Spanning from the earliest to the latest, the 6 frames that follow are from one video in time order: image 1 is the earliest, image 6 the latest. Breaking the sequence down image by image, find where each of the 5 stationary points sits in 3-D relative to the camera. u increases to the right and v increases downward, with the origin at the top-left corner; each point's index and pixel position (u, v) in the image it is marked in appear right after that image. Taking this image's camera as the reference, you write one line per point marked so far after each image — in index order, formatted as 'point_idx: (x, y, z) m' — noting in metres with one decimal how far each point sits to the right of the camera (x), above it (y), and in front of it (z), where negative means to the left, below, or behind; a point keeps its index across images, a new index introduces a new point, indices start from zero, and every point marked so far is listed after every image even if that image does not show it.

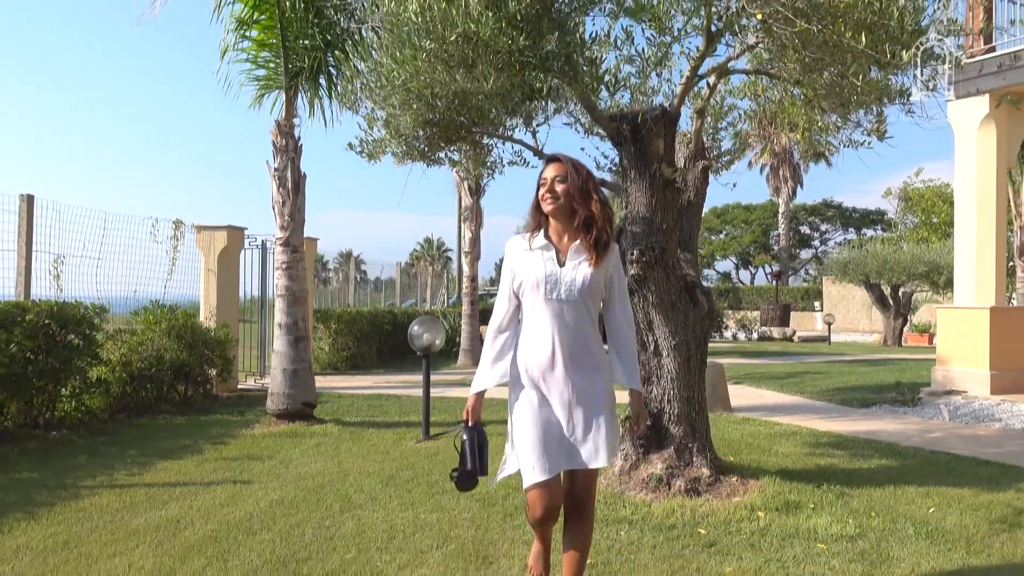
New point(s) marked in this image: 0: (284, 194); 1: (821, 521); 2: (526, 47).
0: (-2.5, +1.0, +8.5) m
1: (+1.9, -1.4, +4.7) m
2: (+0.1, +1.2, +4.4) m
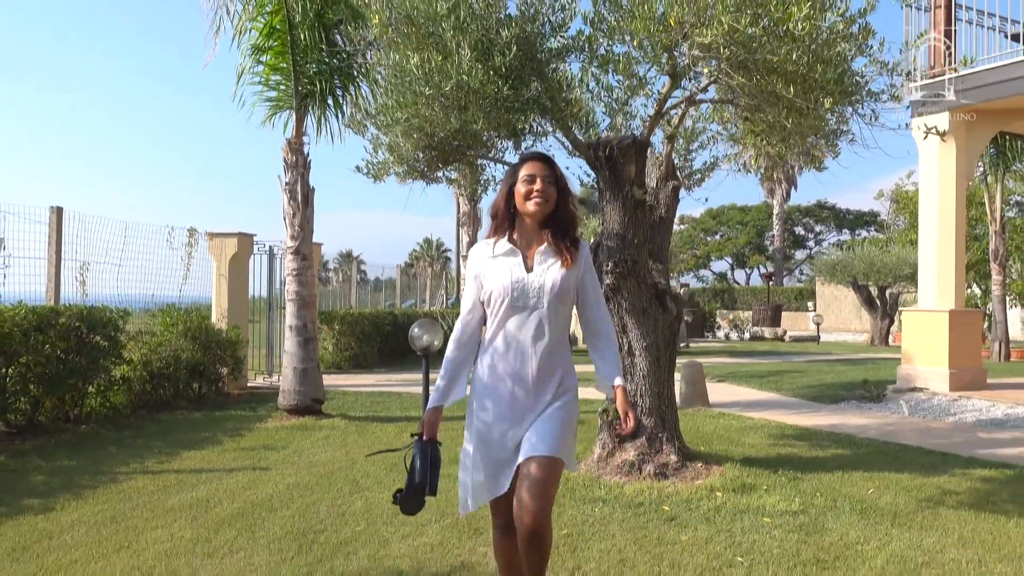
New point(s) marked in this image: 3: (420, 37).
0: (-2.6, +1.0, +9.1) m
1: (+1.8, -1.5, +5.4) m
2: (0.0, +1.2, +5.0) m
3: (-0.6, +1.6, +5.2) m
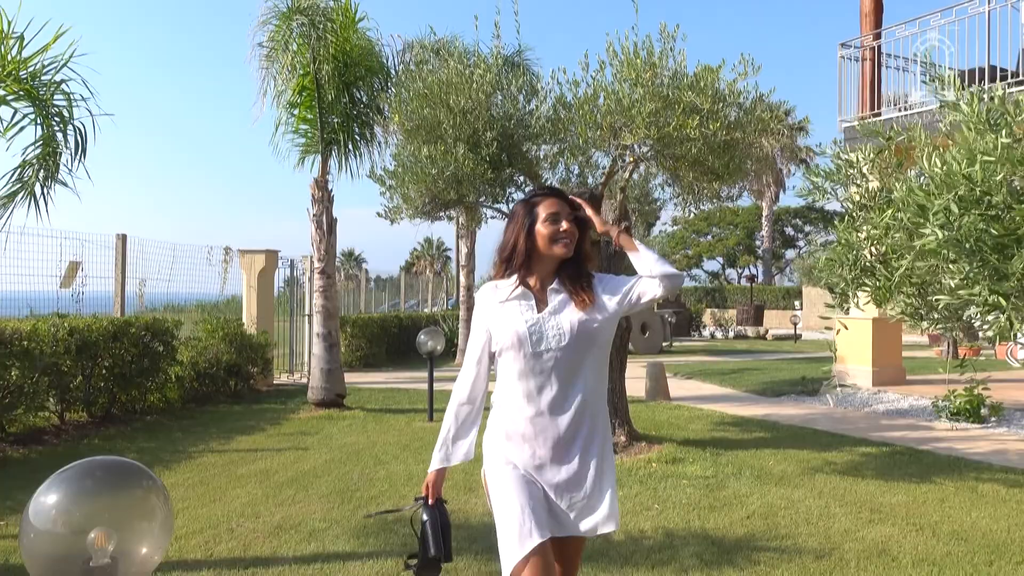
0: (-2.7, +0.8, +10.9) m
1: (+1.7, -1.7, +7.2) m
2: (-0.2, +1.0, +6.8) m
3: (-0.7, +1.4, +7.0) m
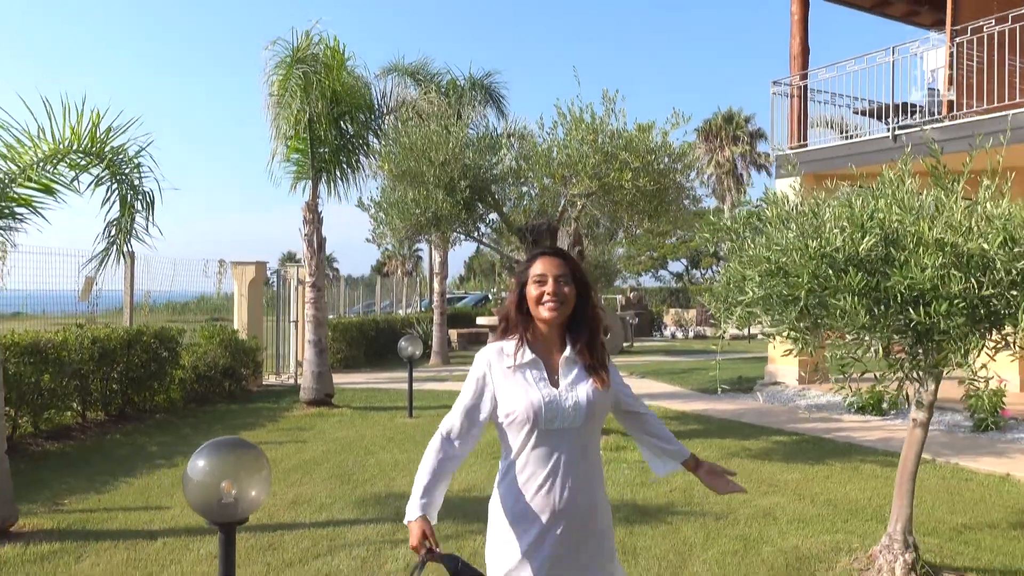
0: (-3.2, +0.6, +12.2) m
1: (+1.3, -1.9, +8.7) m
2: (-0.5, +0.8, +8.2) m
3: (-1.1, +1.2, +8.4) m
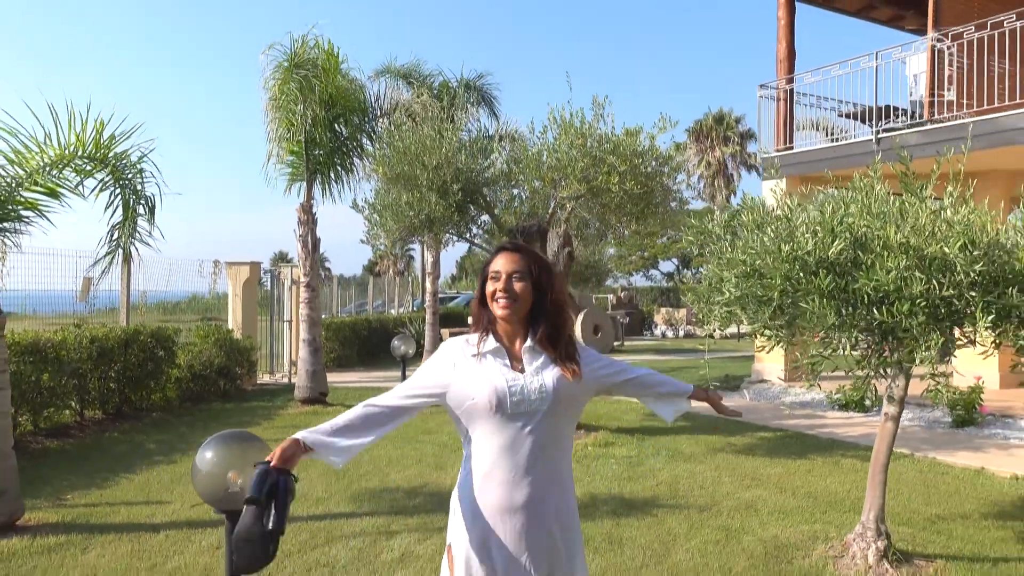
0: (-3.3, +0.6, +12.4) m
1: (+1.2, -1.9, +8.9) m
2: (-0.6, +0.8, +8.4) m
3: (-1.2, +1.2, +8.6) m
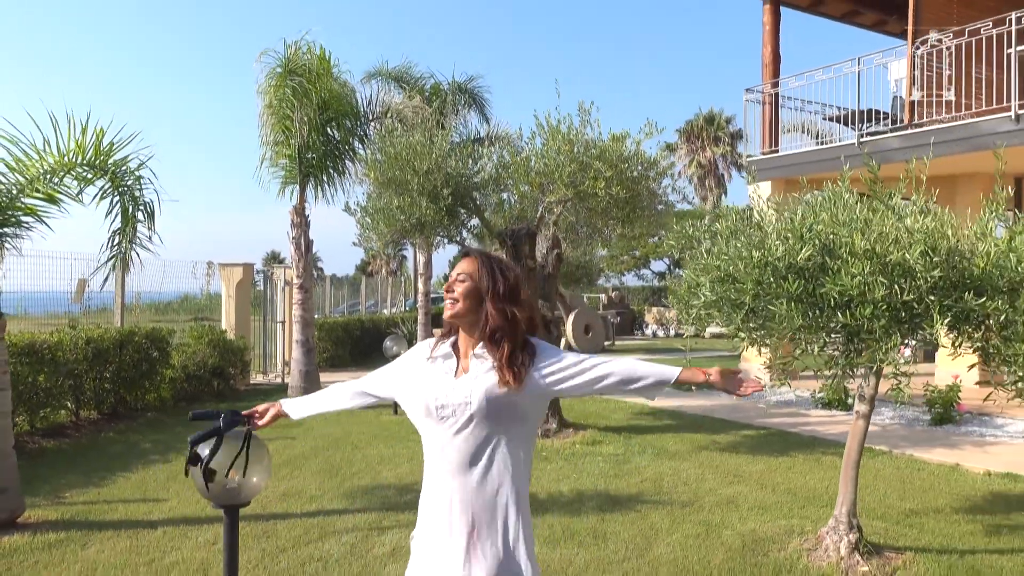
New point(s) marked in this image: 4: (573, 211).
0: (-3.5, +0.6, +12.6) m
1: (+1.1, -1.9, +9.1) m
2: (-0.7, +0.8, +8.6) m
3: (-1.3, +1.2, +8.8) m
4: (+0.7, +0.8, +8.5) m
